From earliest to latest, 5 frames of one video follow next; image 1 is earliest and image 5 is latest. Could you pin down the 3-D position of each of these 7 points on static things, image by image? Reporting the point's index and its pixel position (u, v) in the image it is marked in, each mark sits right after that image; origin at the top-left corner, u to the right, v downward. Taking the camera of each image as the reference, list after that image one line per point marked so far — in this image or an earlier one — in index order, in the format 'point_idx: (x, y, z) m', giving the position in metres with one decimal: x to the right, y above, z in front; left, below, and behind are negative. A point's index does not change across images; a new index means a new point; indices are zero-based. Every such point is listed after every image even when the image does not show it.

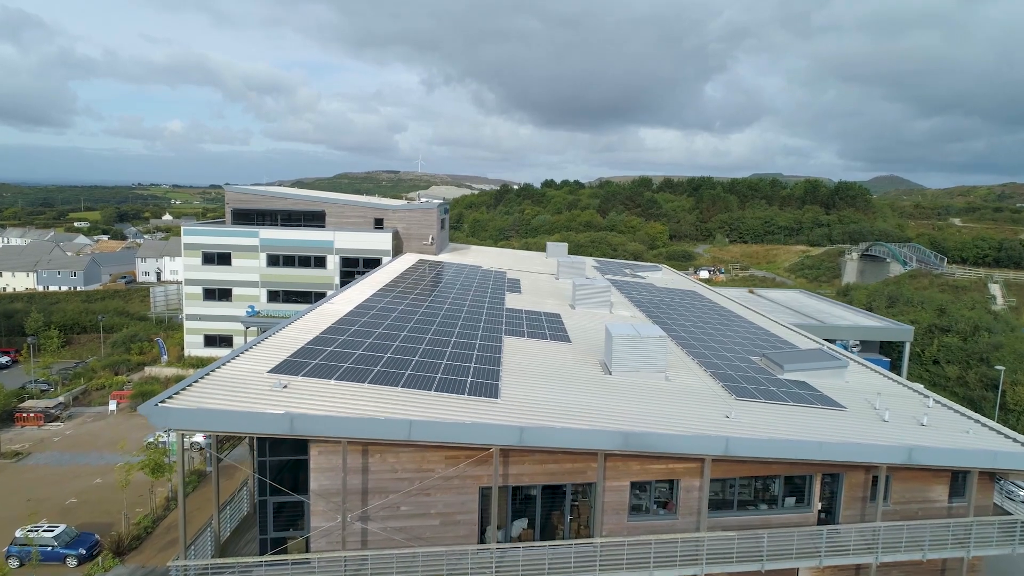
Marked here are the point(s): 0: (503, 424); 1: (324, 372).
0: (-0.2, -3.1, +13.0) m
1: (-4.9, -2.2, +14.9) m
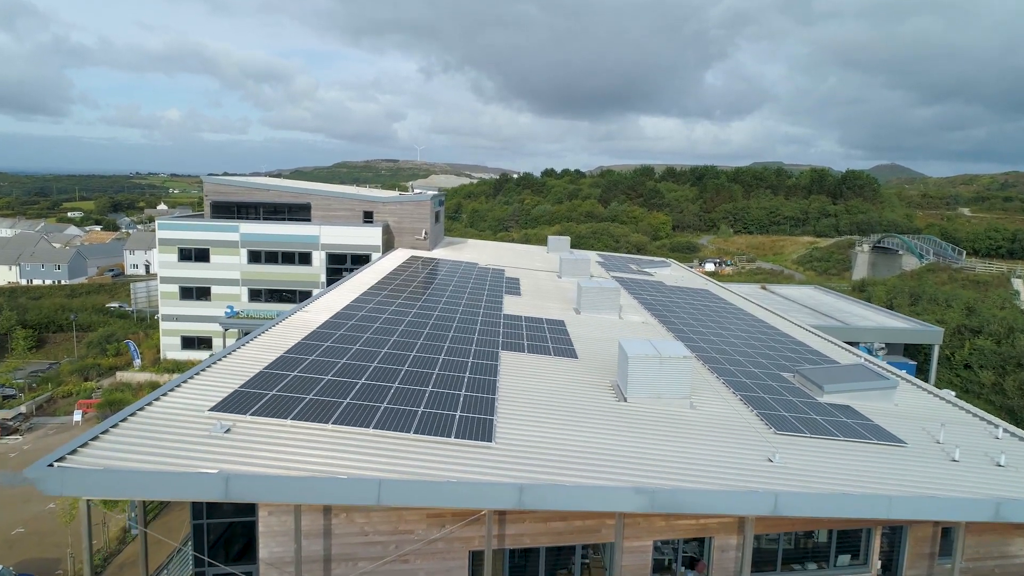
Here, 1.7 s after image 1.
0: (-0.3, -3.5, +10.3) m
1: (-4.9, -2.6, +12.2) m
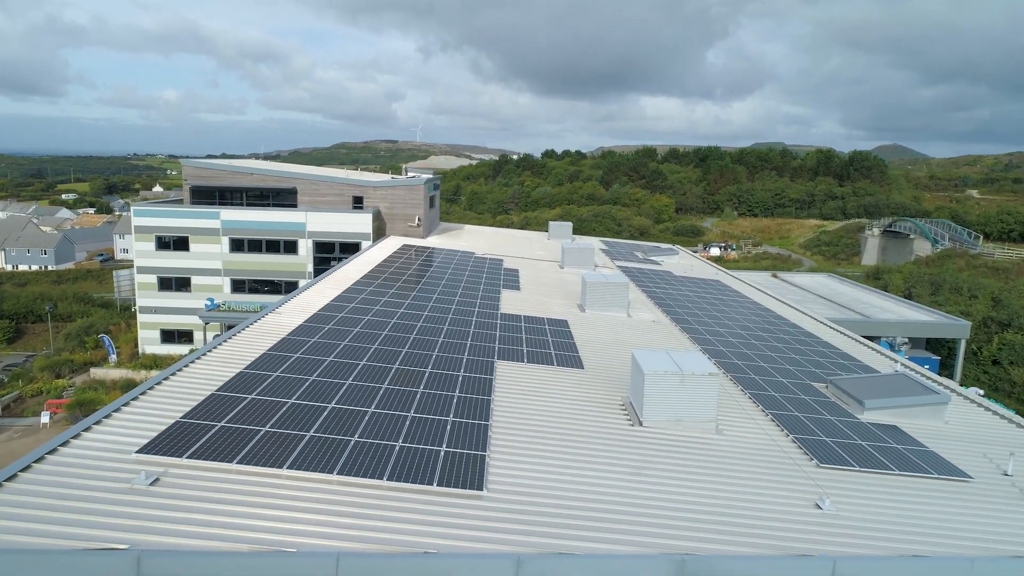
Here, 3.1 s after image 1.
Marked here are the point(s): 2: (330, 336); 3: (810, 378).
0: (-0.3, -3.7, +8.2) m
1: (-5.0, -2.8, +10.1) m
2: (-5.3, -1.4, +17.0) m
3: (+8.9, -2.7, +17.4) m
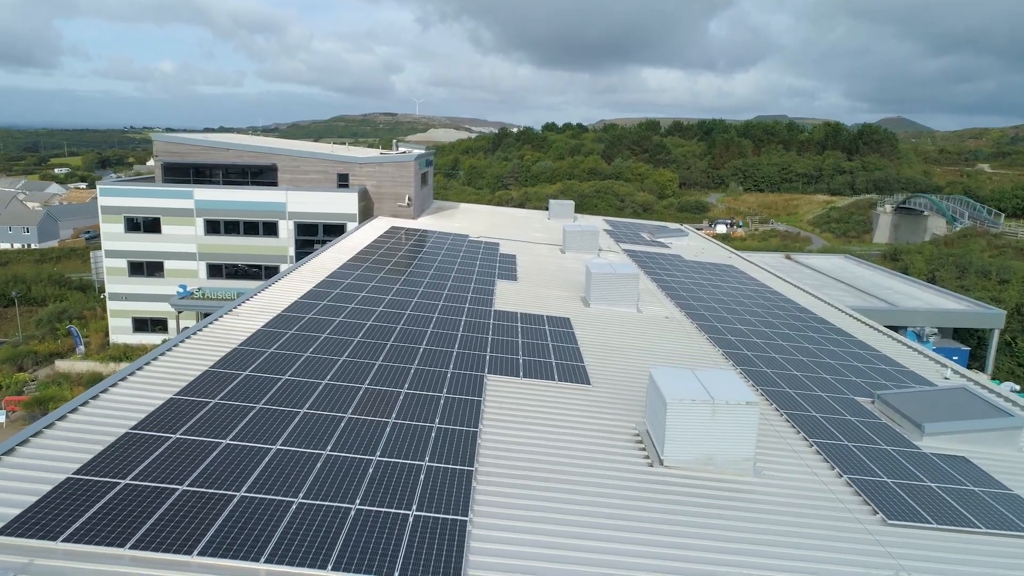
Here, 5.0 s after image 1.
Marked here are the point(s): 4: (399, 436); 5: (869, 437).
0: (-0.5, -4.1, +5.9) m
1: (-5.2, -3.1, +7.7) m
2: (-5.5, -1.3, +14.5) m
3: (+8.8, -2.7, +15.0) m
4: (-2.0, -2.7, +10.7) m
5: (+7.7, -3.2, +12.5) m
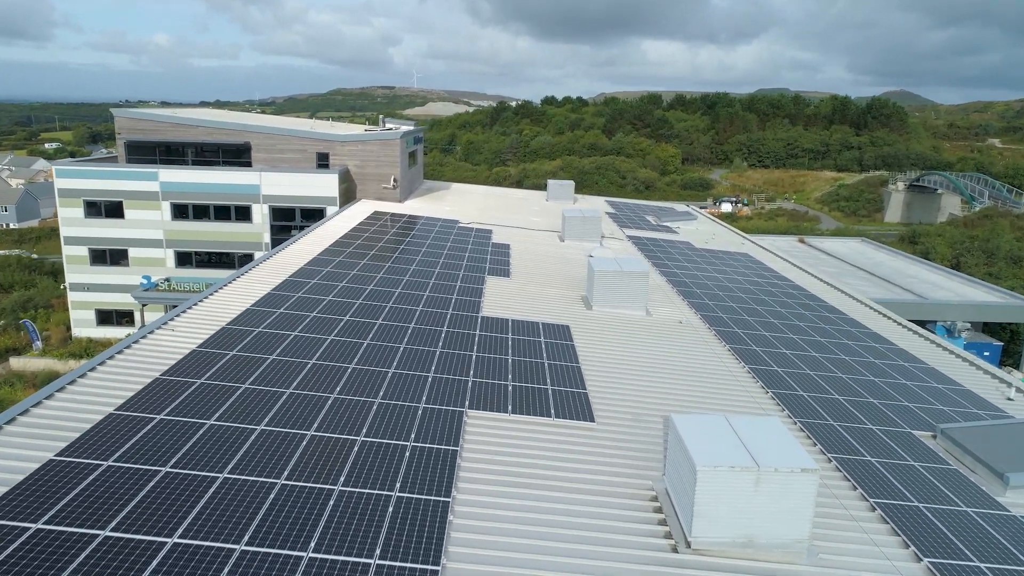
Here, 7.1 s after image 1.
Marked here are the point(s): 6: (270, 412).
0: (-0.7, -4.7, +3.5) m
1: (-5.4, -3.6, +5.3) m
2: (-5.7, -1.6, +12.0) m
3: (+8.5, -2.9, +12.5) m
4: (-2.3, -3.1, +8.2) m
5: (+7.4, -3.5, +10.1) m
6: (-4.3, -2.2, +10.4) m
